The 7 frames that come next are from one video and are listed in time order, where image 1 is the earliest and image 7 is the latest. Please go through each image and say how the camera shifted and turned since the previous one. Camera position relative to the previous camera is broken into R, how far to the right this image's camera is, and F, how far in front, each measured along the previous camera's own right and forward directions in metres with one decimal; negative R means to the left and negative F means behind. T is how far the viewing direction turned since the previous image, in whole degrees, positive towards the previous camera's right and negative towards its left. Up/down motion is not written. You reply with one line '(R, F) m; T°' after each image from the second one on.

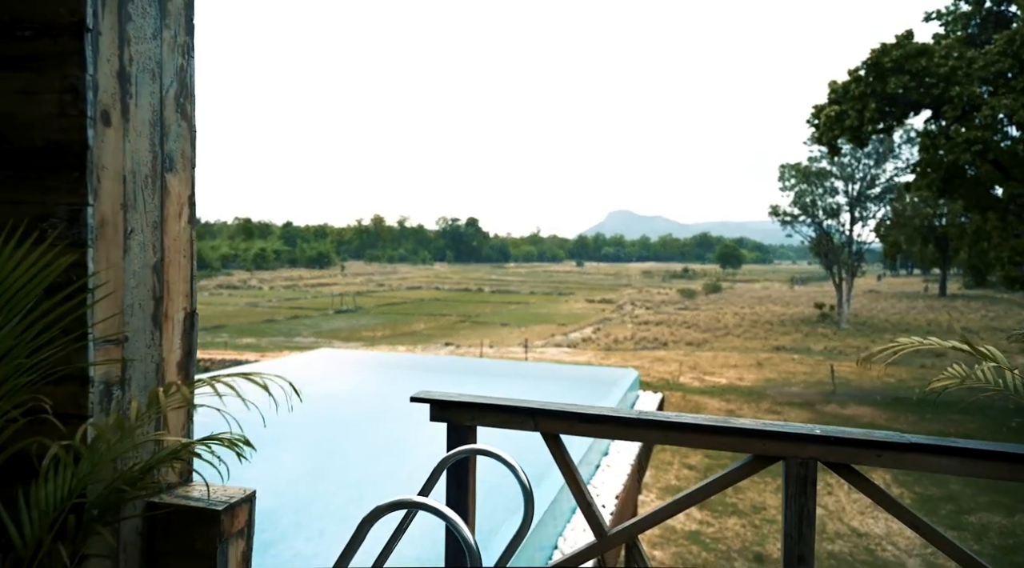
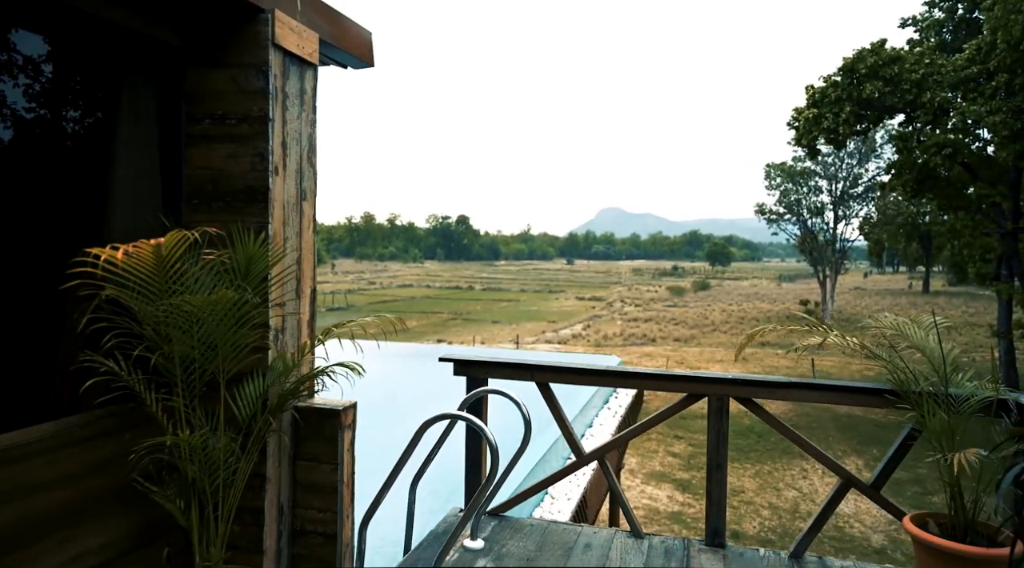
(0.0, -0.8) m; +1°
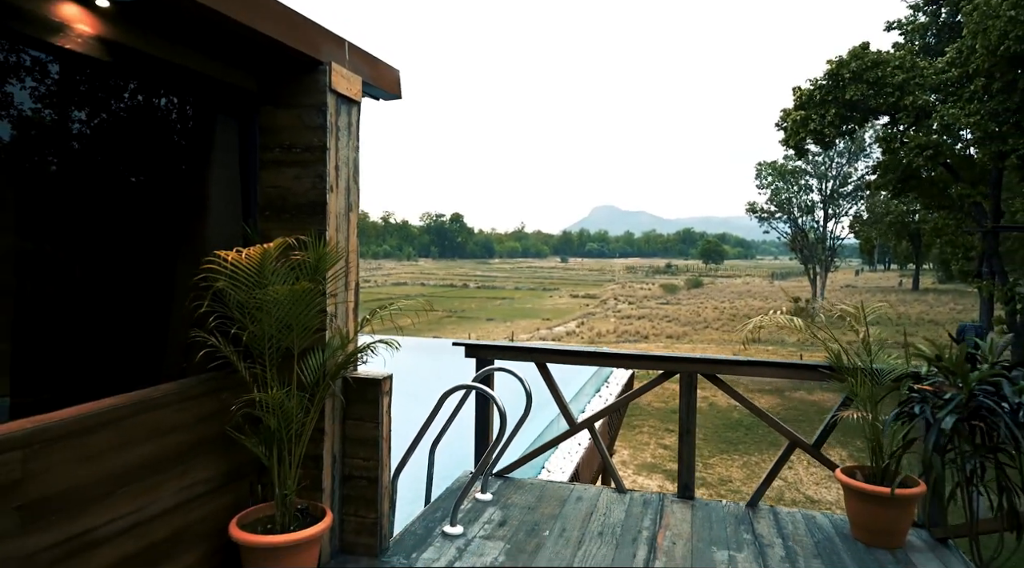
(0.0, -0.5) m; 0°
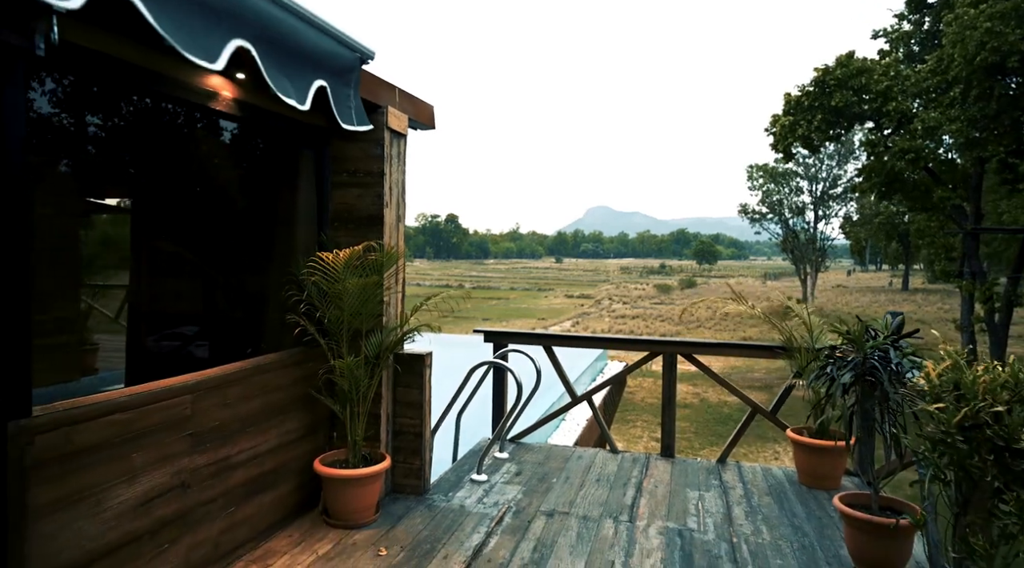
(-0.1, -0.7) m; 0°
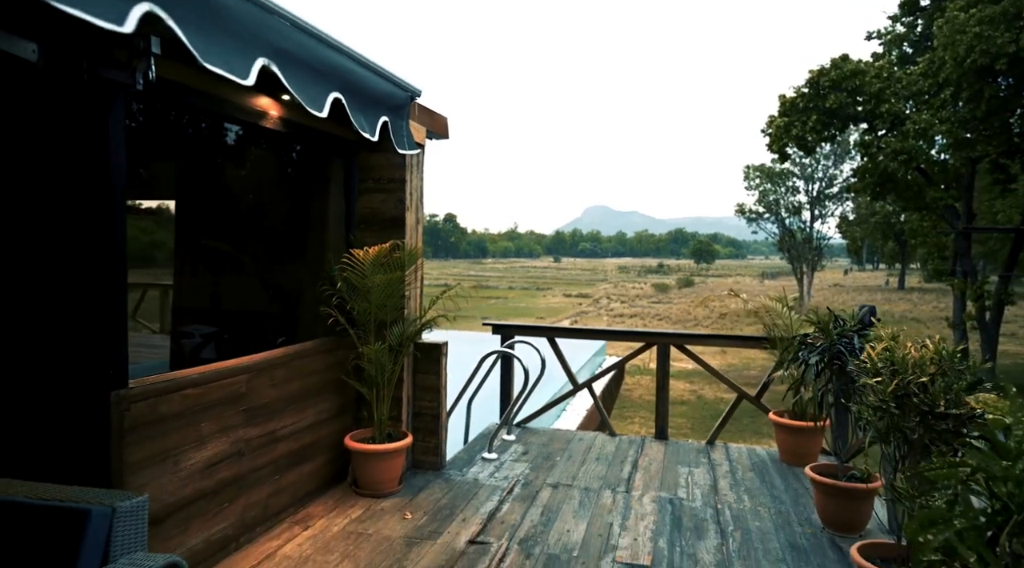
(-0.1, -0.3) m; 0°
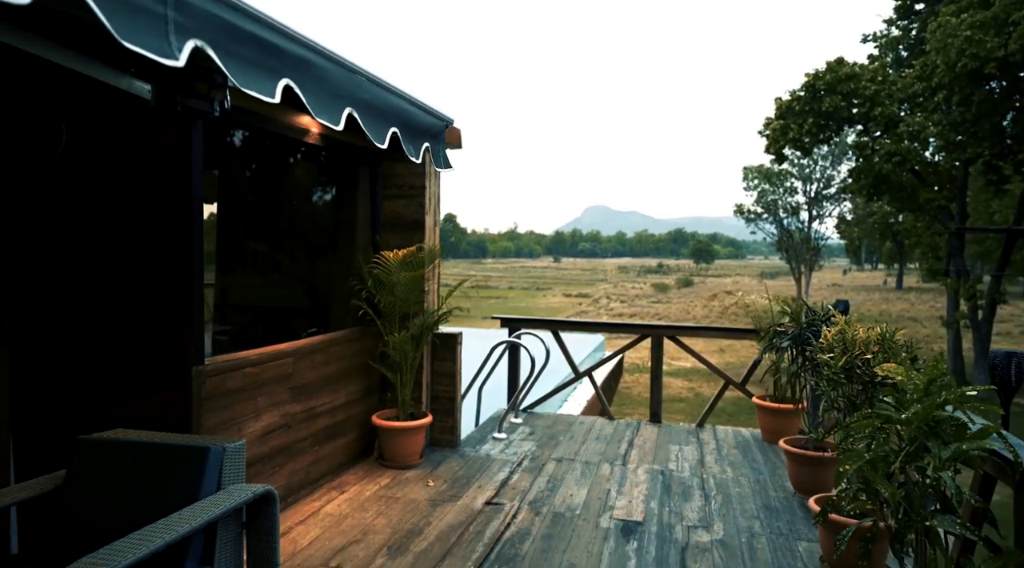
(0.0, -0.4) m; 0°
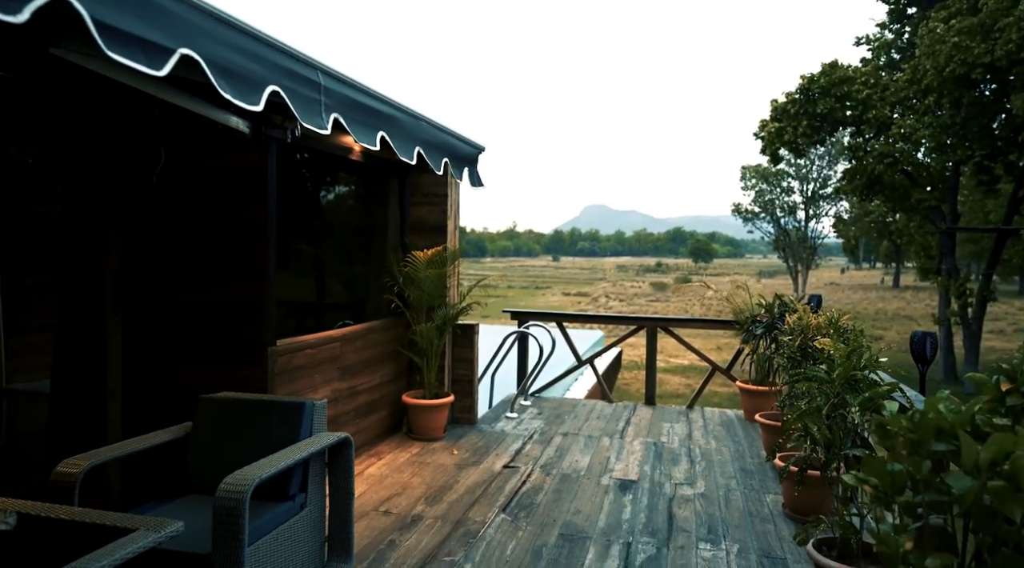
(-0.1, -0.5) m; 0°
